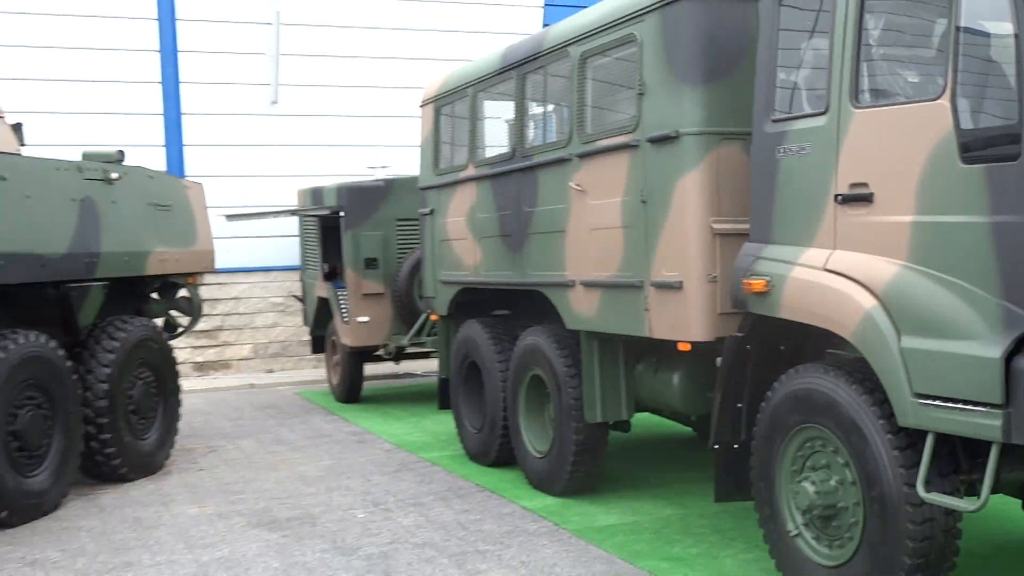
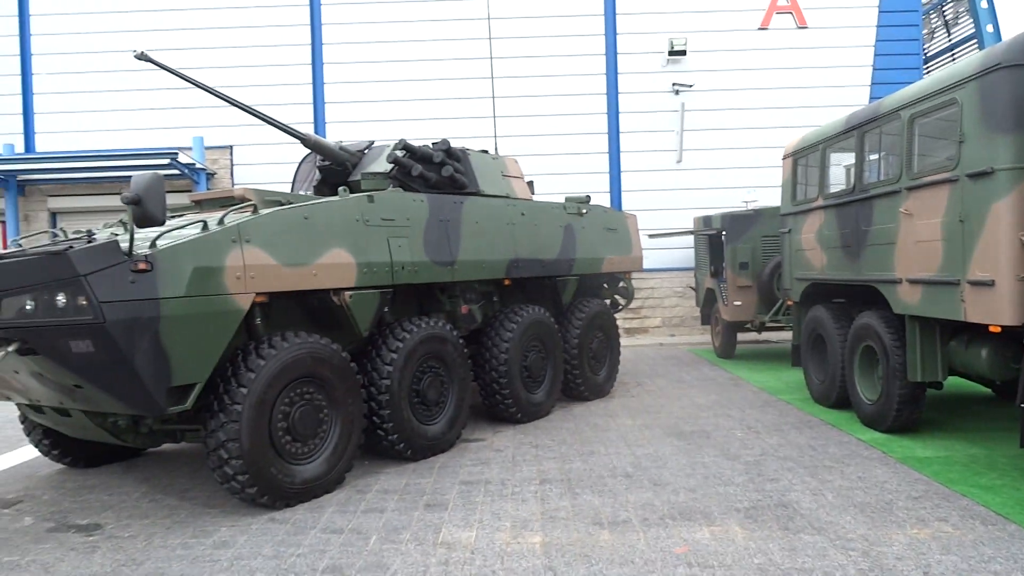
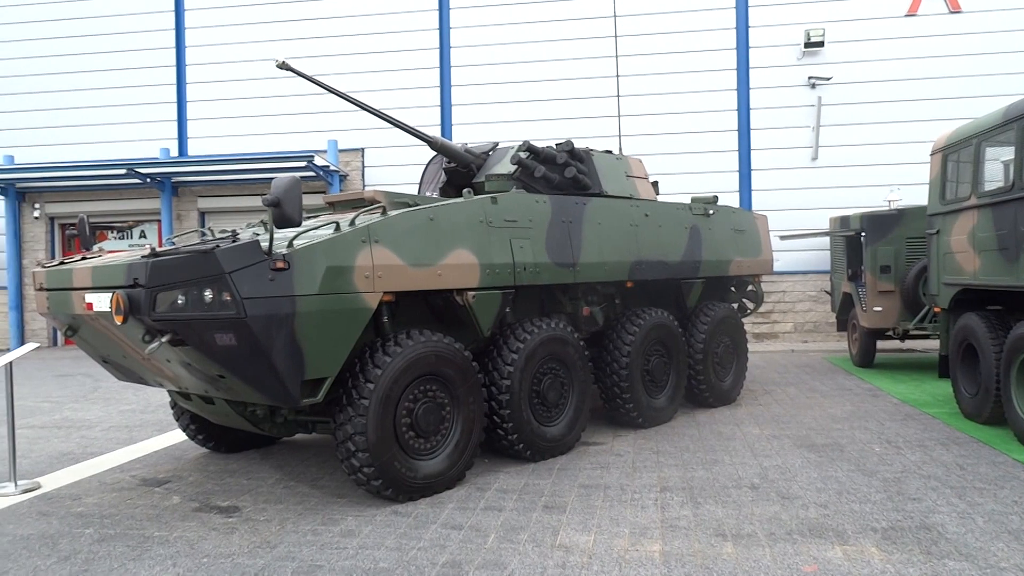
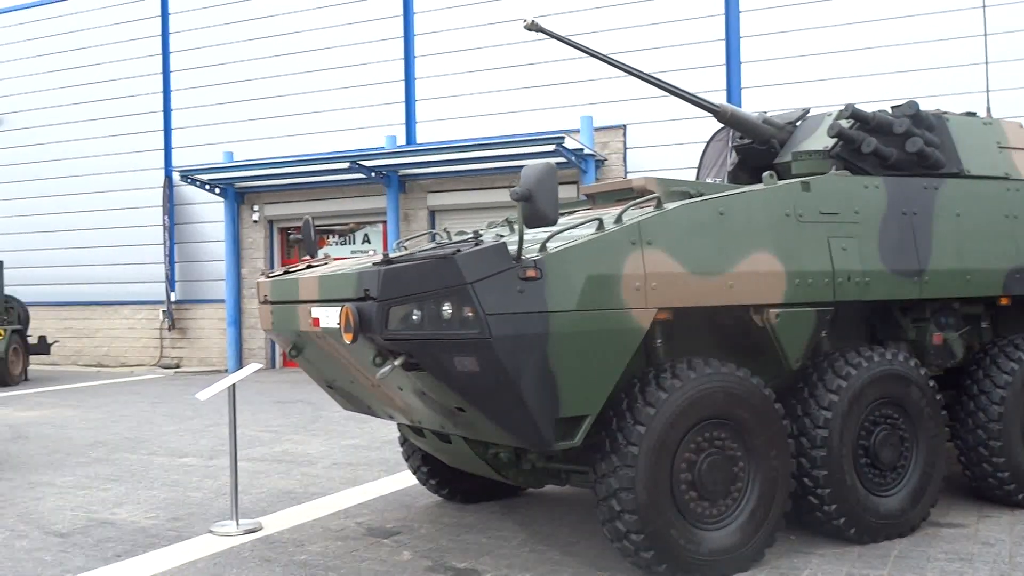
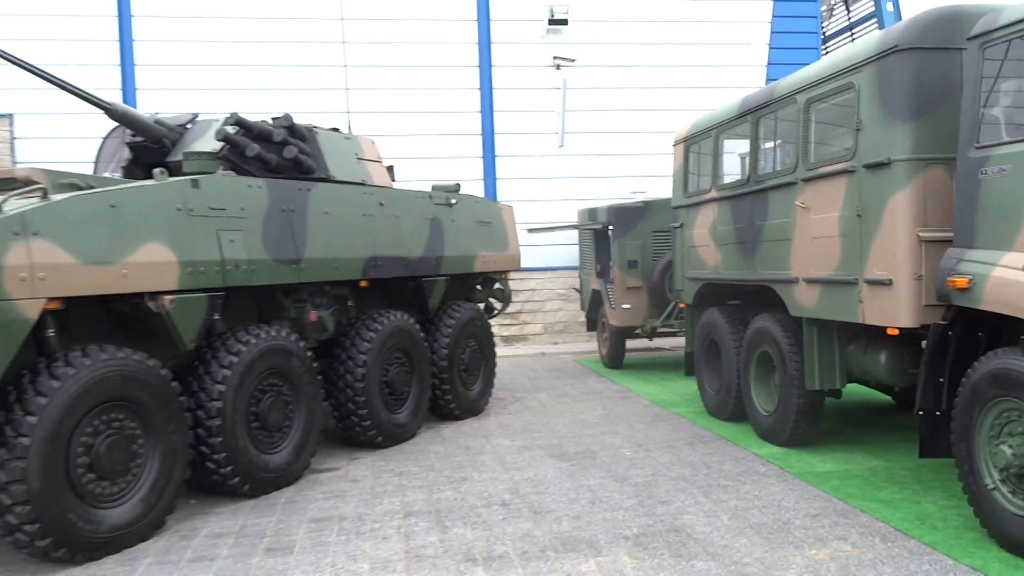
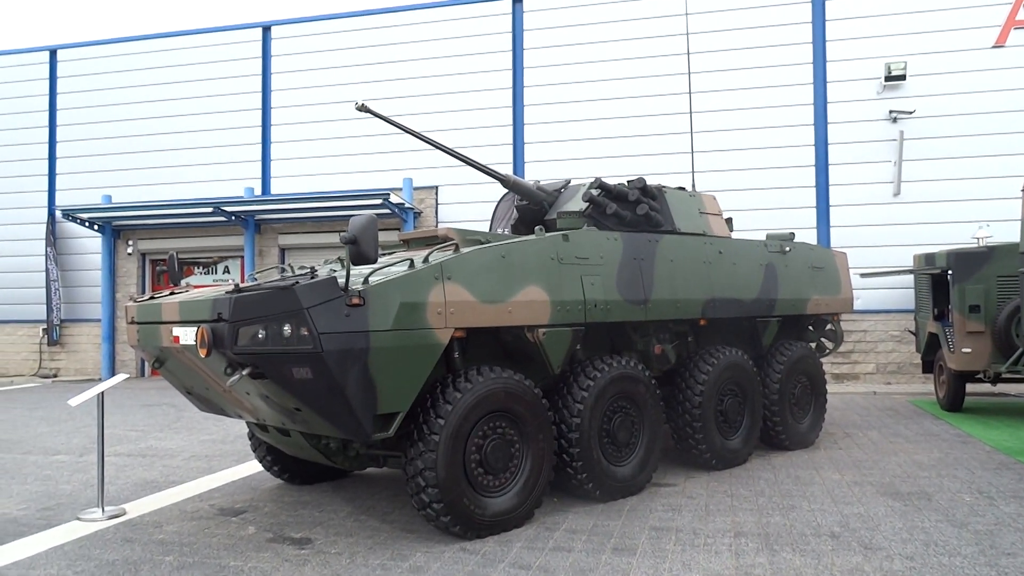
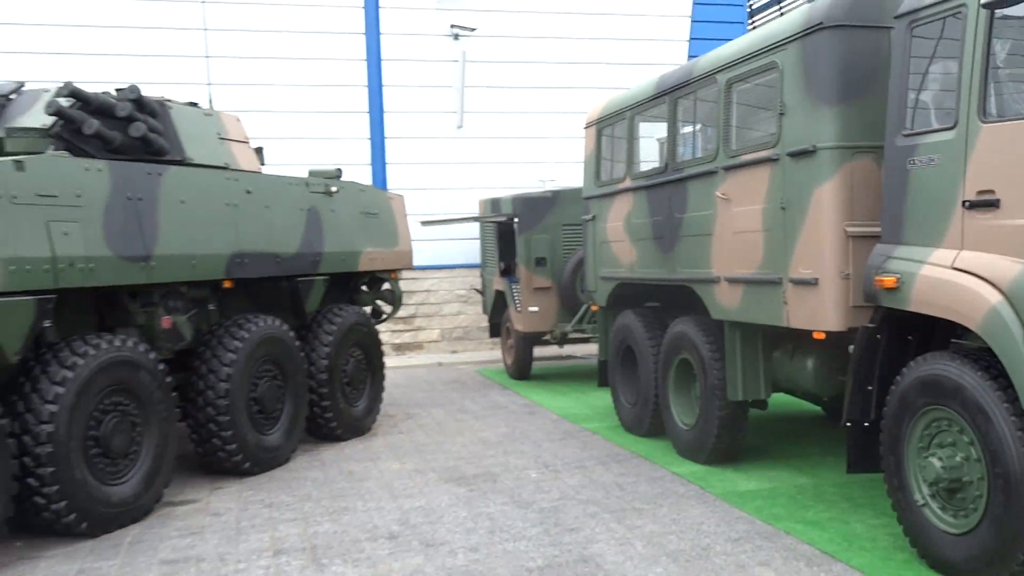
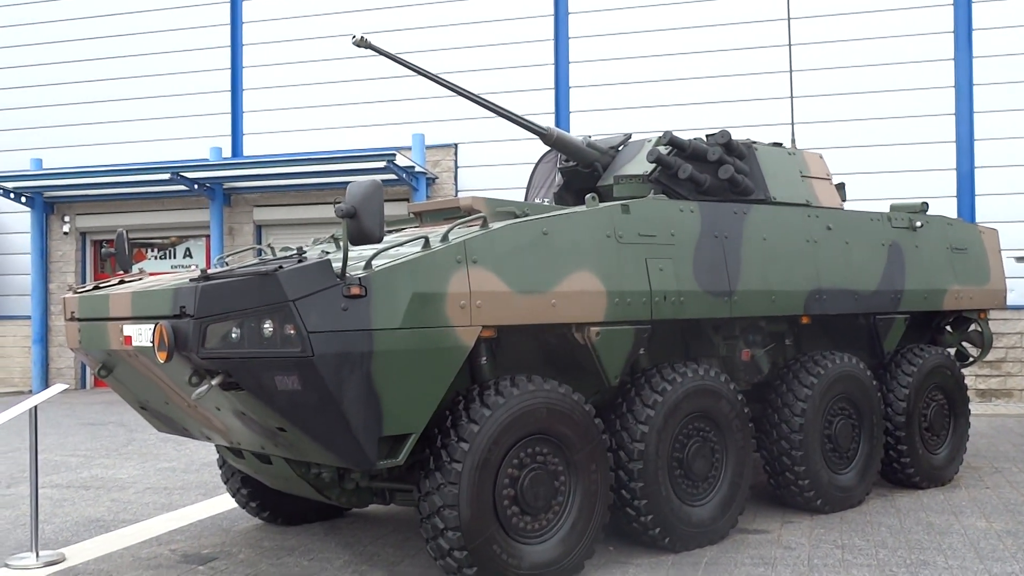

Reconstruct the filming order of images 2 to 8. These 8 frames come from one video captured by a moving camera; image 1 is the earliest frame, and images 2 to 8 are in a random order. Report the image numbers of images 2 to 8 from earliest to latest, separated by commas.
7, 5, 2, 3, 6, 8, 4
